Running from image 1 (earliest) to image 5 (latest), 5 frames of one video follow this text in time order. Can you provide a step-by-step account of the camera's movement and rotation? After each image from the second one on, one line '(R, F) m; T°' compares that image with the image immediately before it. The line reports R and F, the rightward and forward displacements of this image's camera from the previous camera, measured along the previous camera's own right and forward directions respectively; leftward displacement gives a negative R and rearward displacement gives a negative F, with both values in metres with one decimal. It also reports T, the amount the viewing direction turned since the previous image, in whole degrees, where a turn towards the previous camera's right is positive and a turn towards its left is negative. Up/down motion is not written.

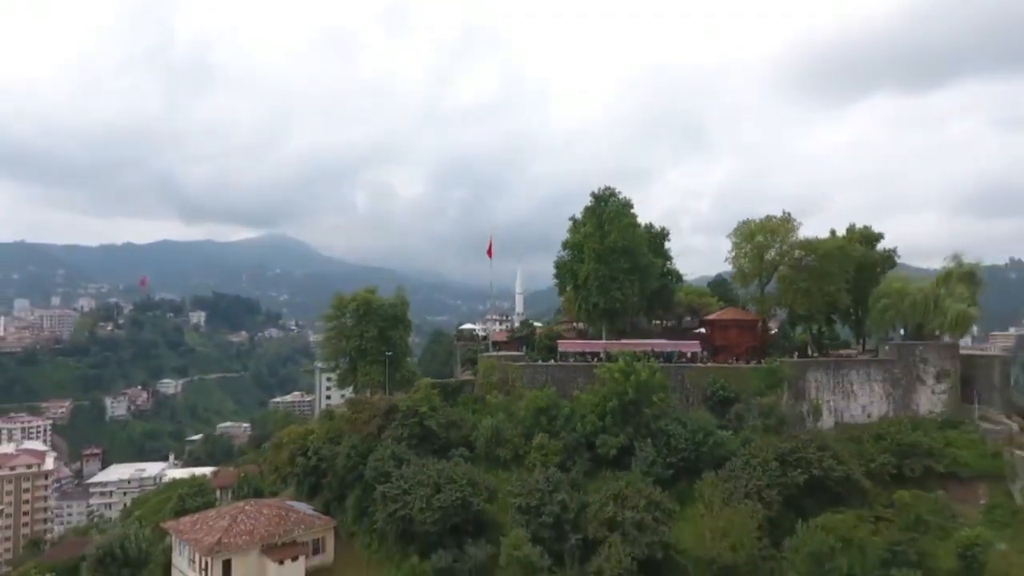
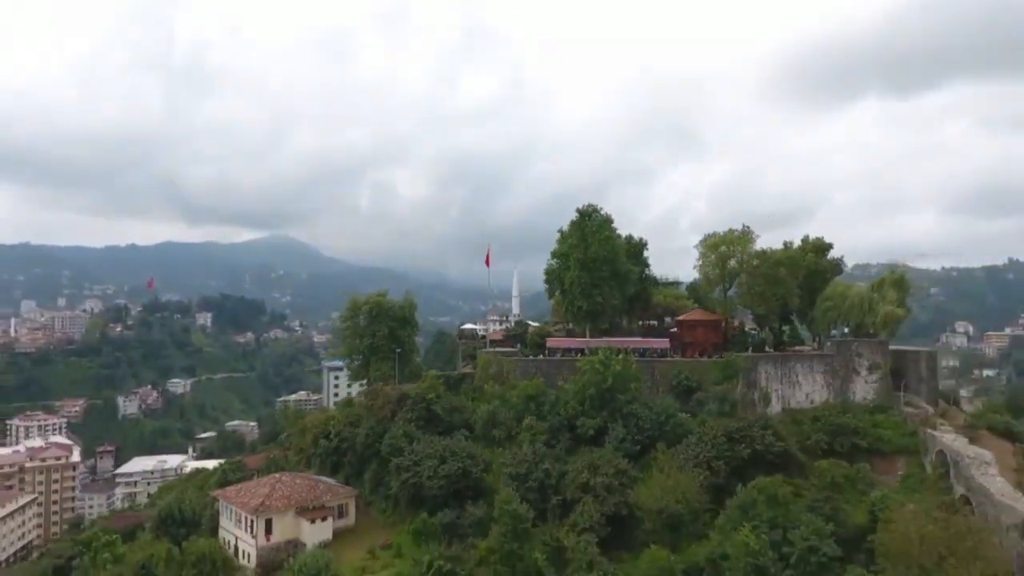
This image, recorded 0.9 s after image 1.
(+0.2, -2.6) m; 0°
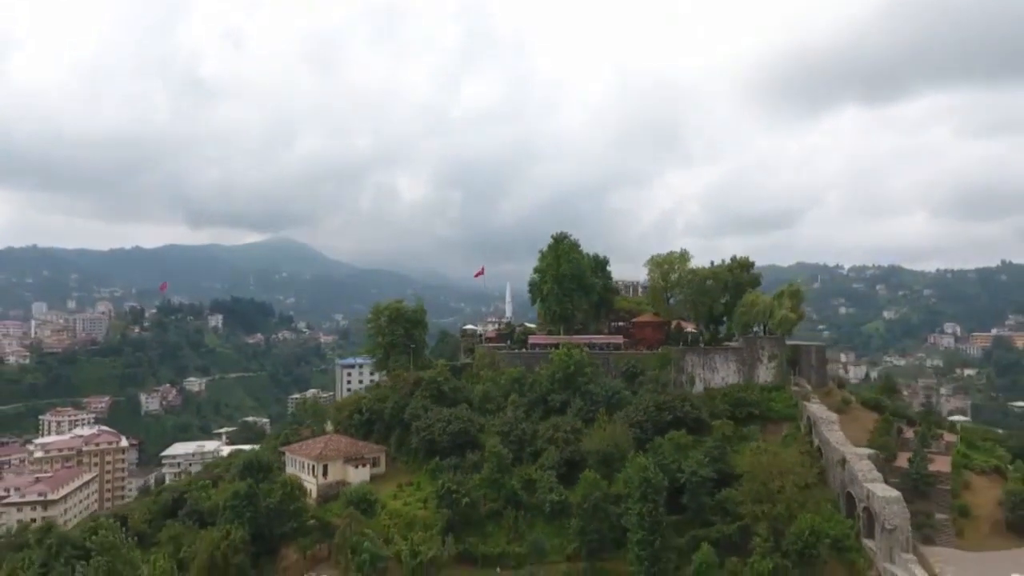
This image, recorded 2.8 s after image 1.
(+0.4, -6.1) m; 0°
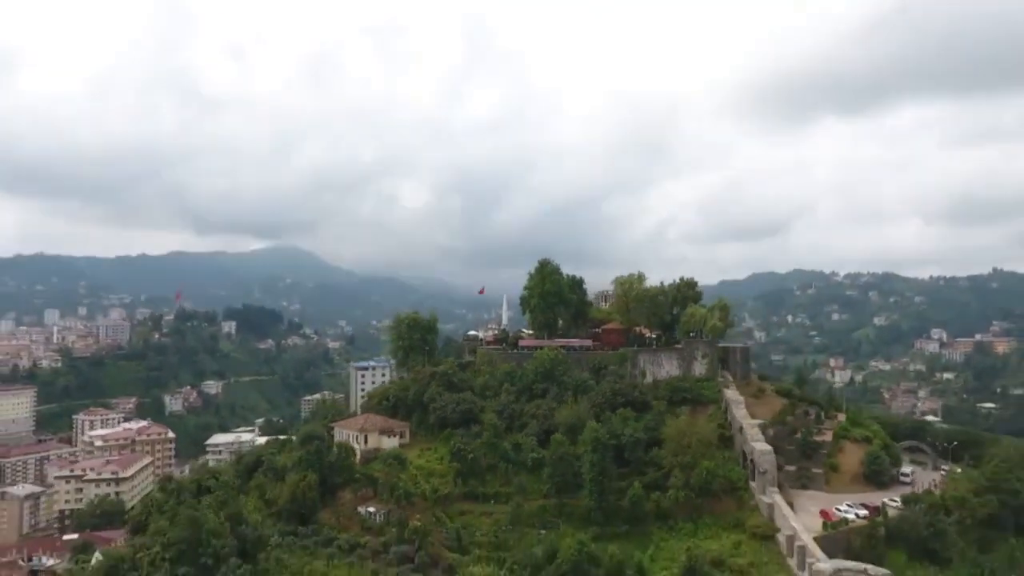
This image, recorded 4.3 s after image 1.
(+0.3, -7.4) m; 0°
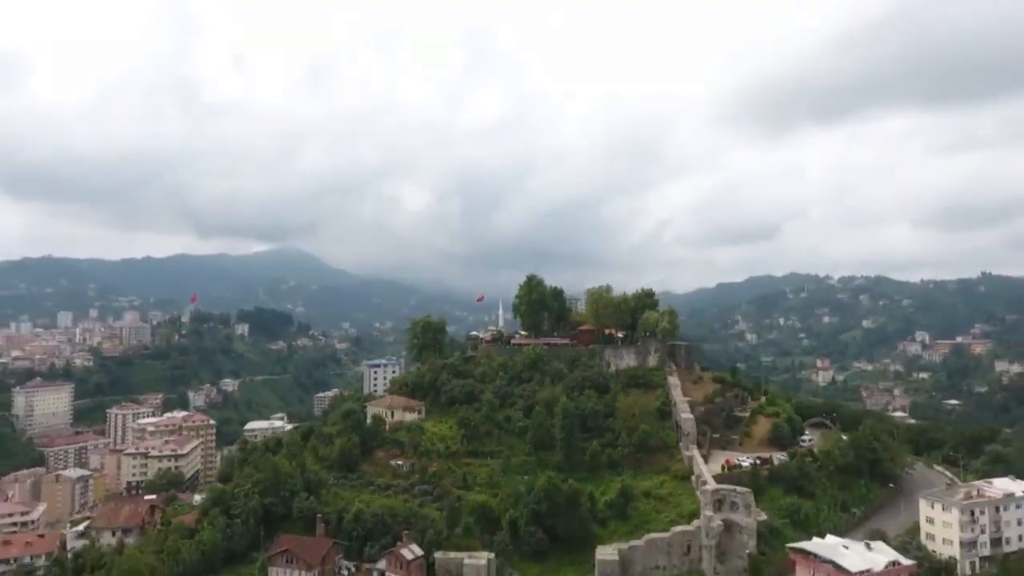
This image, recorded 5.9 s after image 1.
(+0.4, -8.8) m; 0°
